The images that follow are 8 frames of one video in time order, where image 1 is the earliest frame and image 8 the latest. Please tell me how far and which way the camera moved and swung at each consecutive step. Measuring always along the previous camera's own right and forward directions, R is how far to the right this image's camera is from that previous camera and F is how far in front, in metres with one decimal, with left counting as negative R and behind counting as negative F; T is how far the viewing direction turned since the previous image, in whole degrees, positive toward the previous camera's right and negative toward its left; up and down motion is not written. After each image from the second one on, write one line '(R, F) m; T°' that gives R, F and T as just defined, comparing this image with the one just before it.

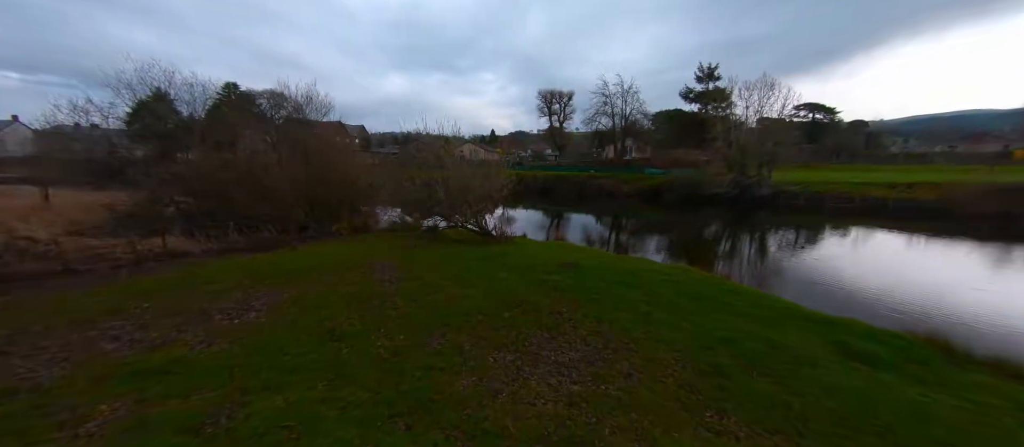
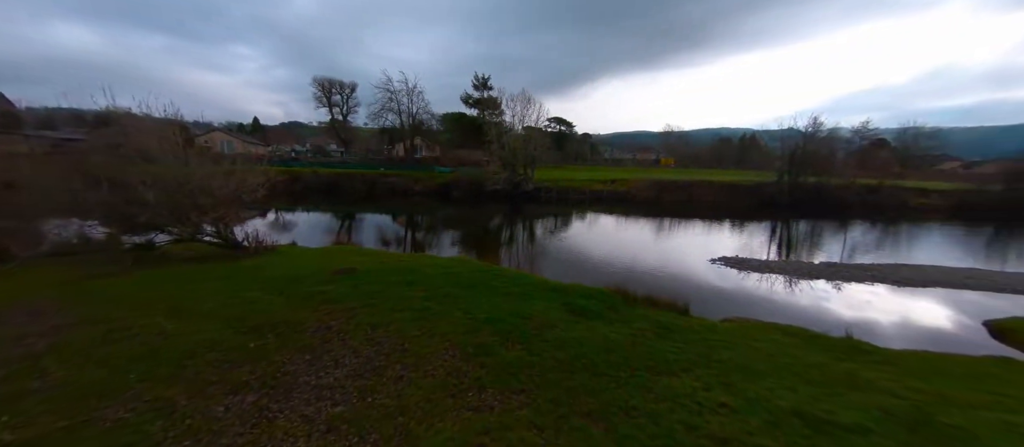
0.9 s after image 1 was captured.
(-0.5, +0.9) m; +31°
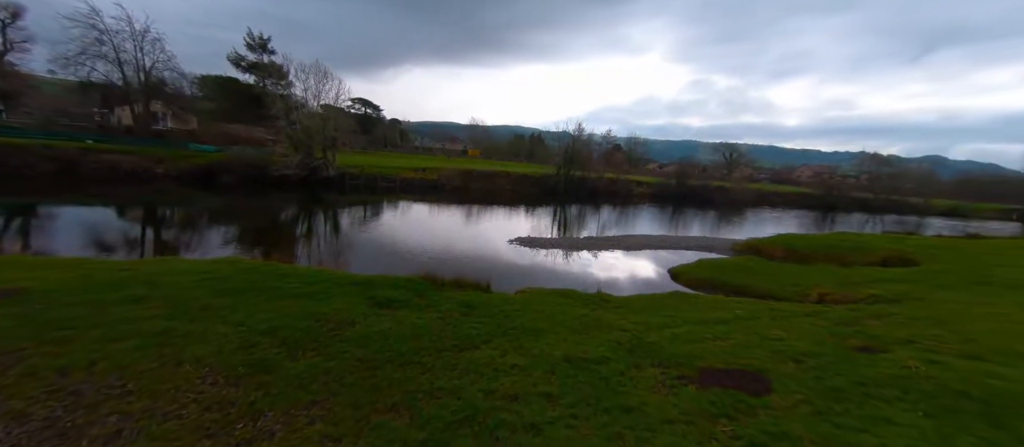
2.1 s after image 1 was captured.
(+0.1, 0.0) m; +29°
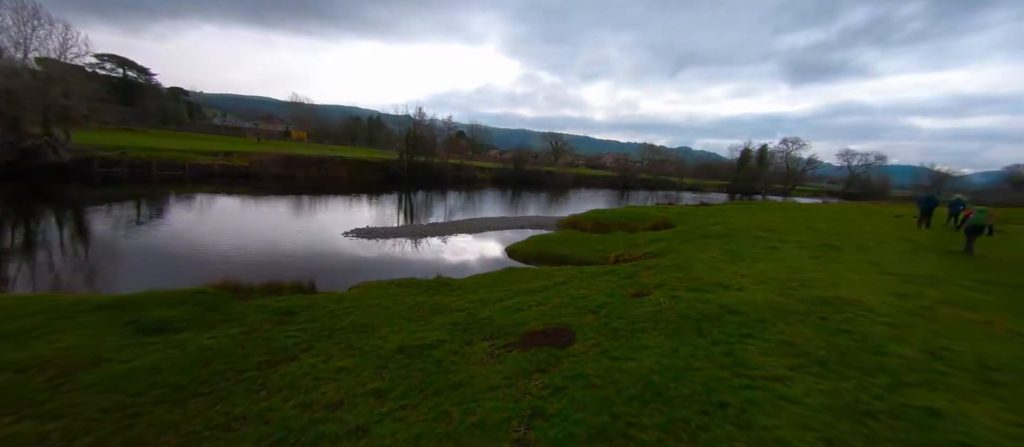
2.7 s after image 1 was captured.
(+0.3, -0.1) m; +24°
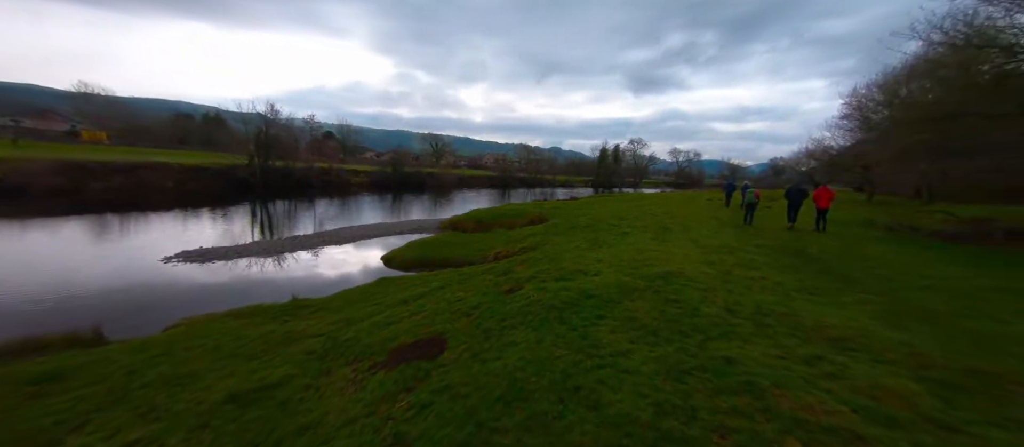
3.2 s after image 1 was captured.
(+0.4, +0.1) m; +18°
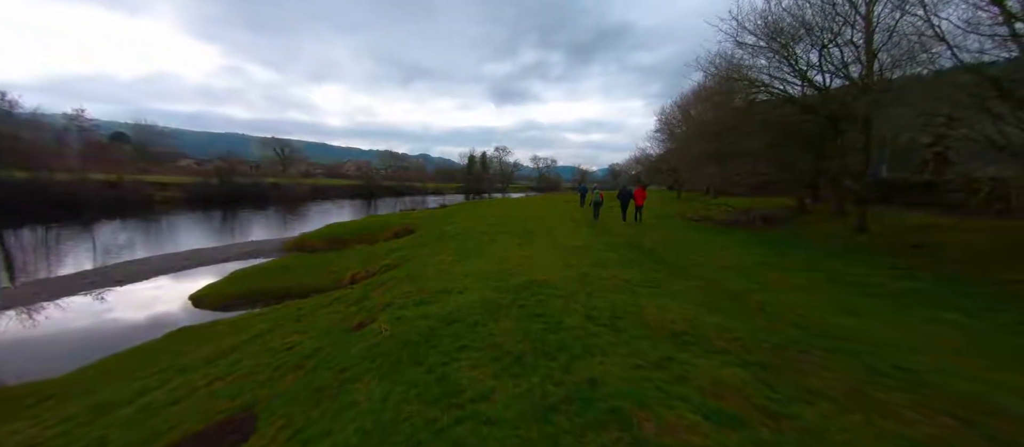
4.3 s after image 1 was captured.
(+0.5, +0.8) m; +20°
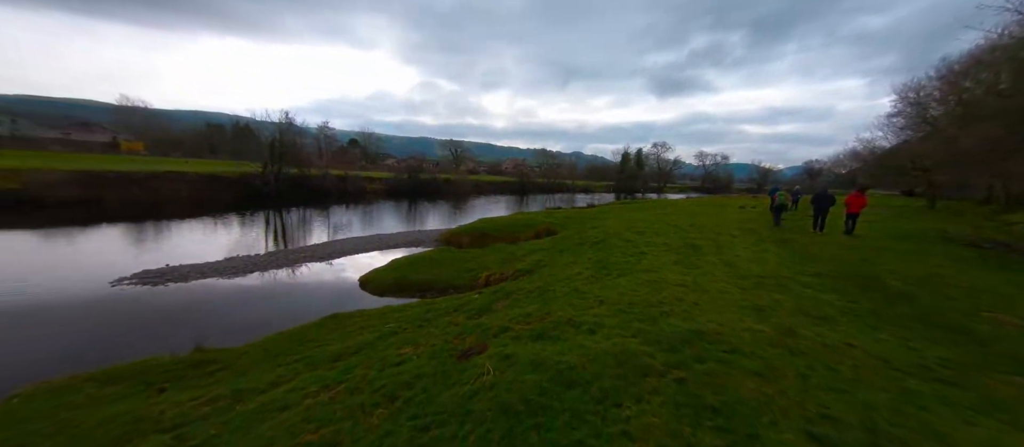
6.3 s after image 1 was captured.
(-0.1, +2.0) m; -23°
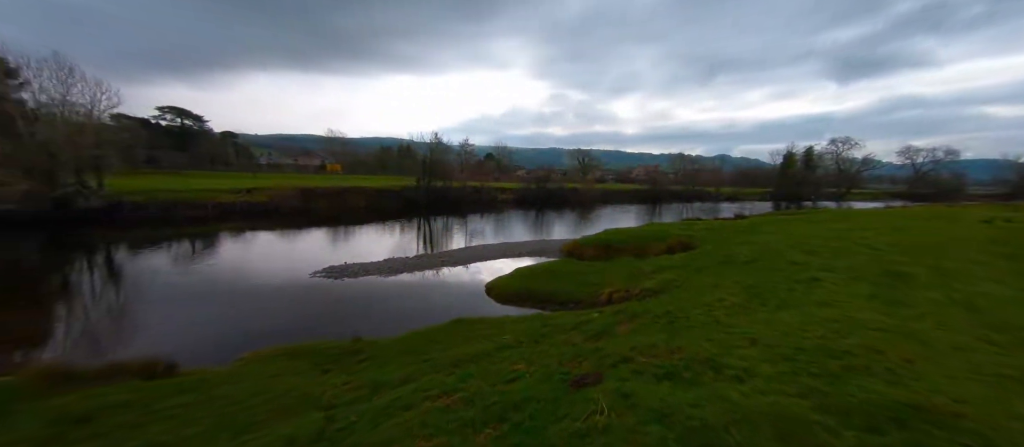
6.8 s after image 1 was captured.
(+0.1, +0.6) m; -20°
